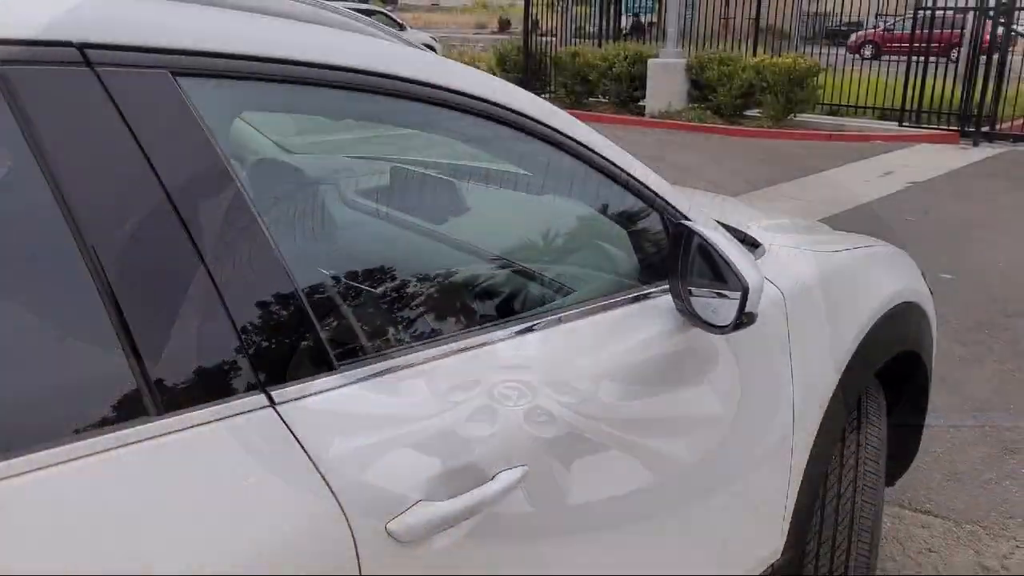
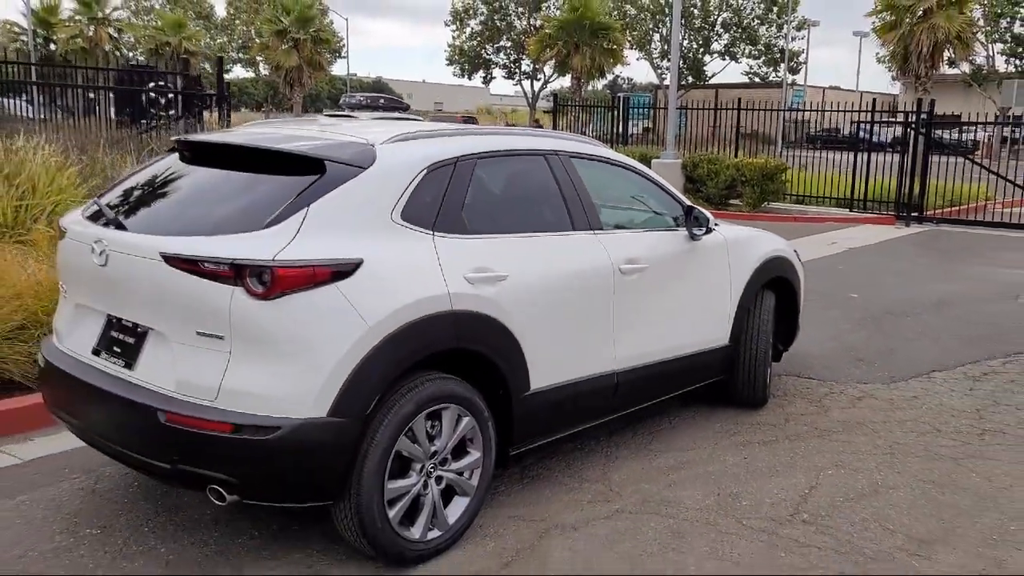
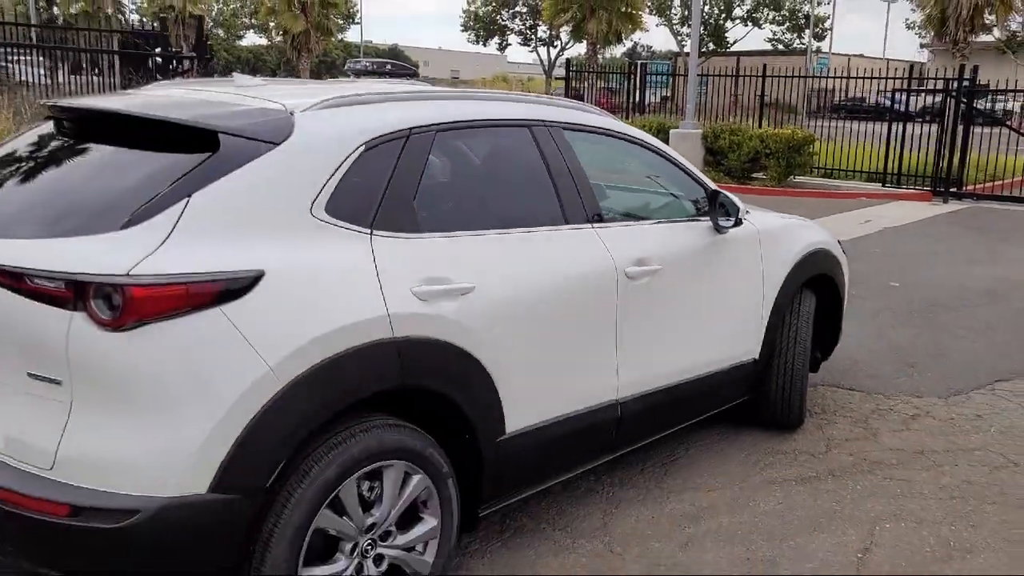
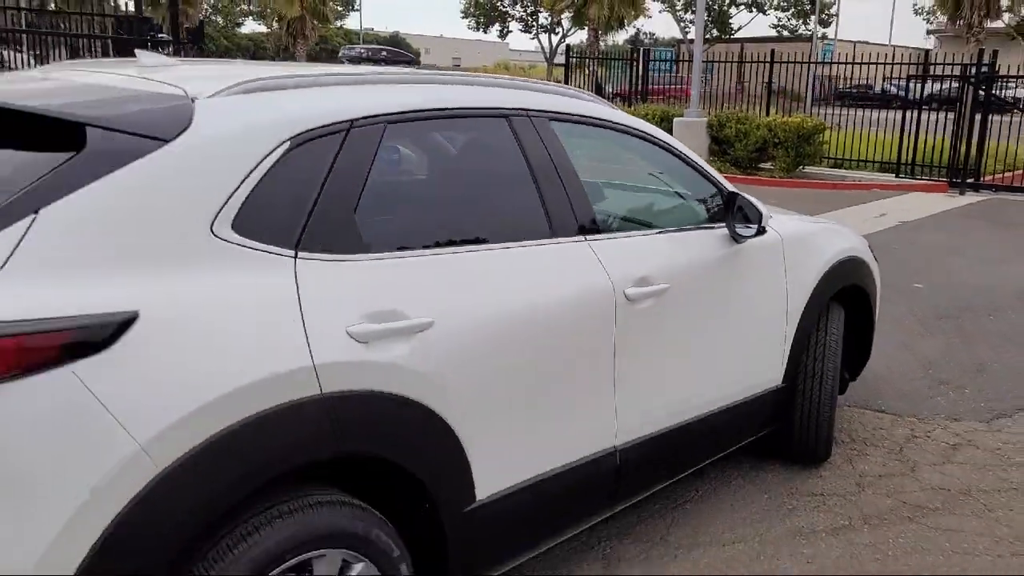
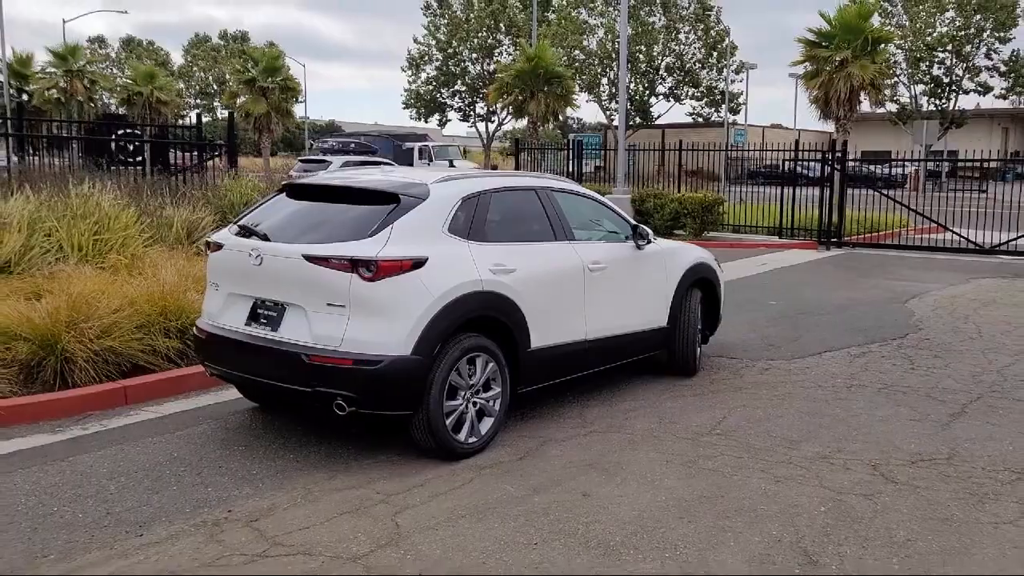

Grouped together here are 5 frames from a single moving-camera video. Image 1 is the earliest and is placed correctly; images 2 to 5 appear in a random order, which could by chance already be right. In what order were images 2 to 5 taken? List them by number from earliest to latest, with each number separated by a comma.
4, 3, 2, 5
